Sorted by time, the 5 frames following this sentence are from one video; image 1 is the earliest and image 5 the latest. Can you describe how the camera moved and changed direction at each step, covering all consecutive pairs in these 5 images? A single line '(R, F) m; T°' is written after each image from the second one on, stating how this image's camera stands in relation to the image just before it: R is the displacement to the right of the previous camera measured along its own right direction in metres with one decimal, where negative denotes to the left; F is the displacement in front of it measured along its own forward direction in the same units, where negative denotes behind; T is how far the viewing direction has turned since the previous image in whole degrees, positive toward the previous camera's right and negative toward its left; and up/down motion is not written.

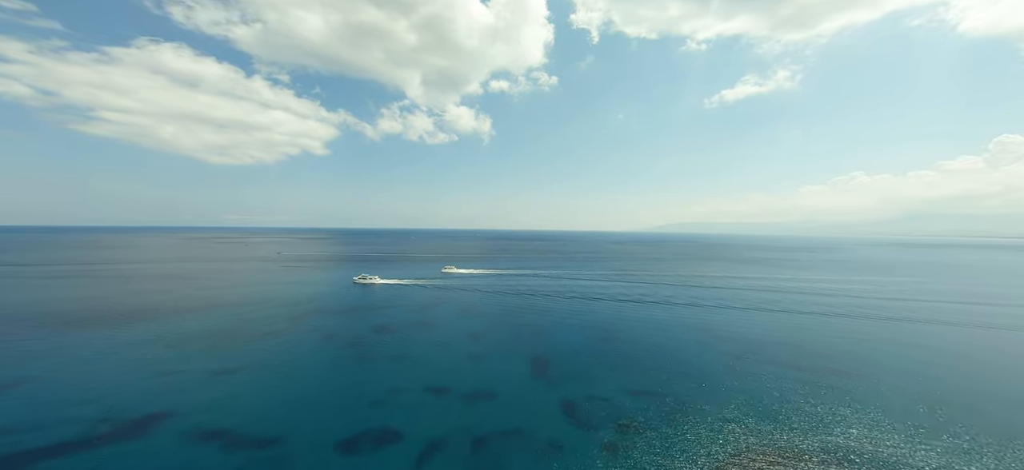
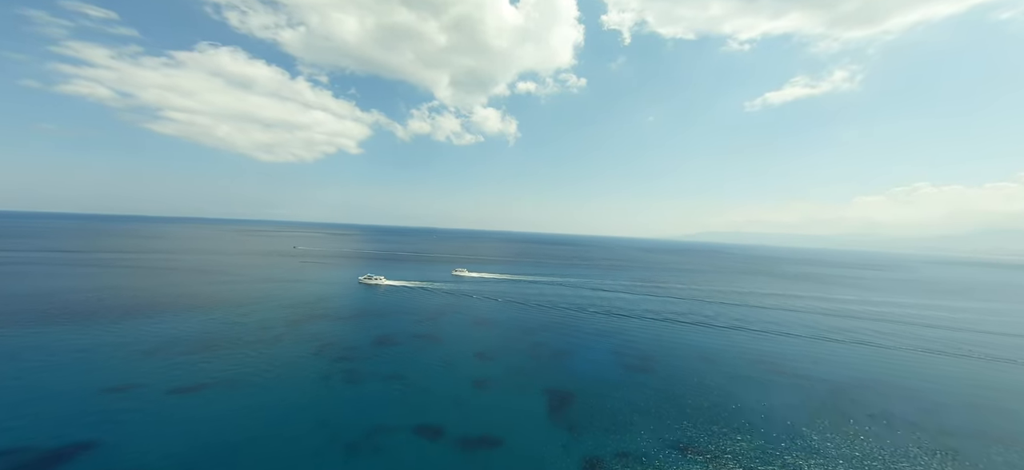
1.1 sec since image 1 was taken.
(+0.2, +6.5) m; -3°
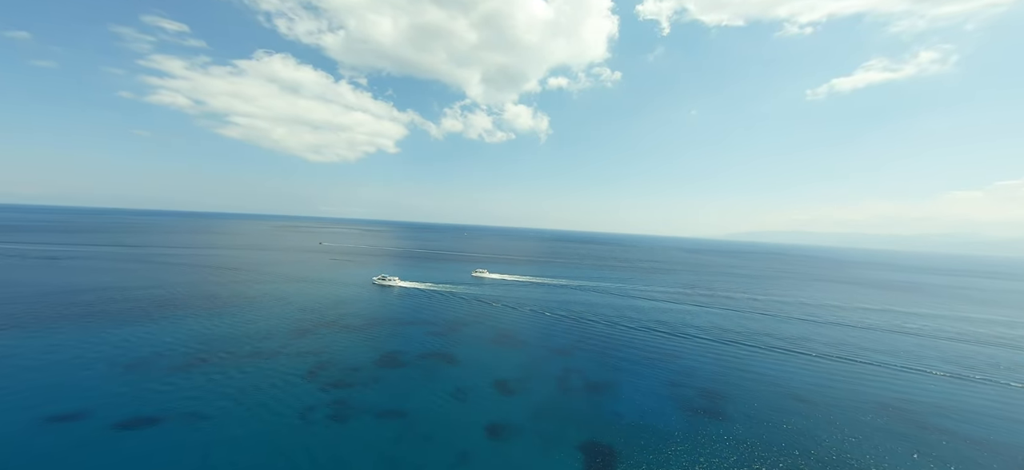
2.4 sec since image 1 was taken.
(+0.2, +8.1) m; -4°
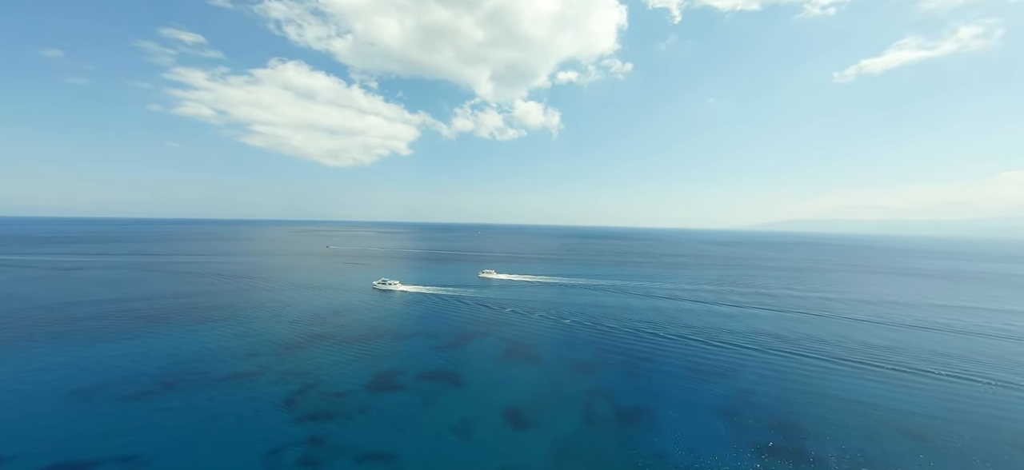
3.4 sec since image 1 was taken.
(+0.4, +6.2) m; -2°
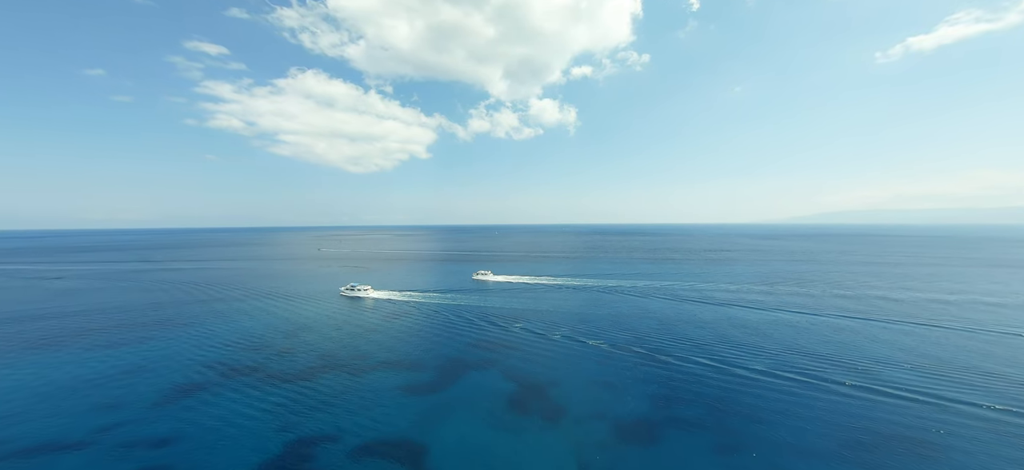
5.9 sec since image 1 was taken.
(+1.1, +14.9) m; -3°
